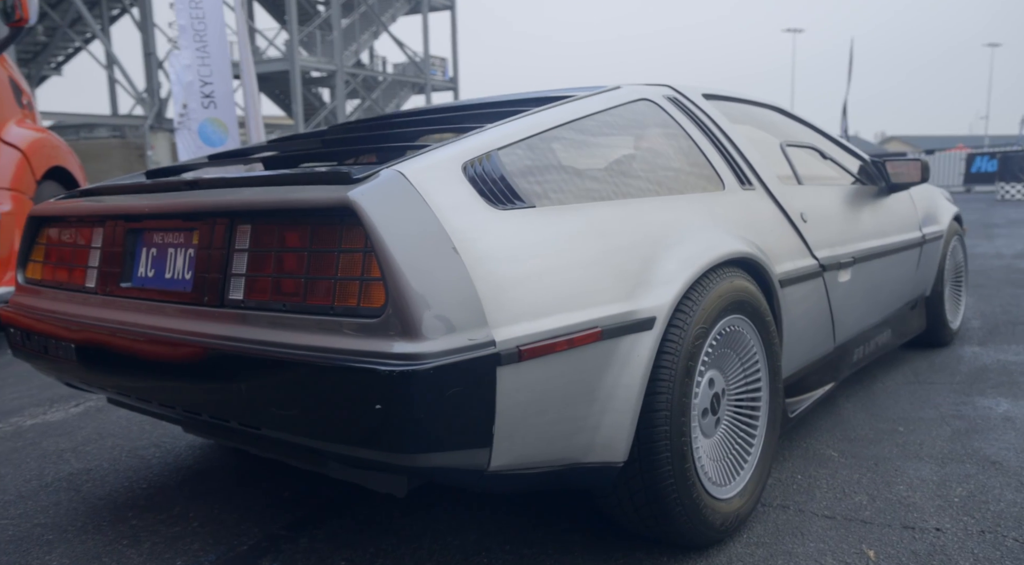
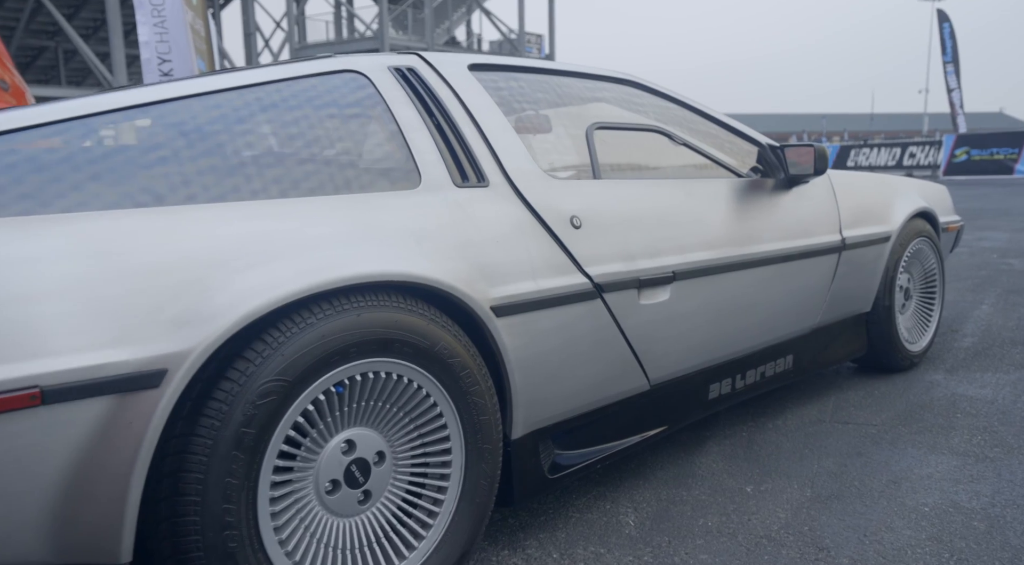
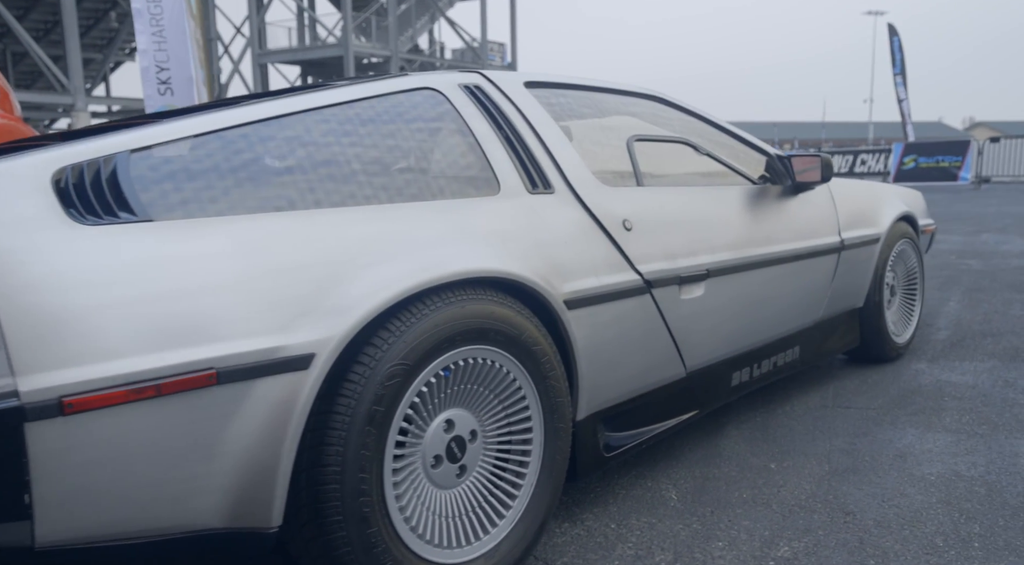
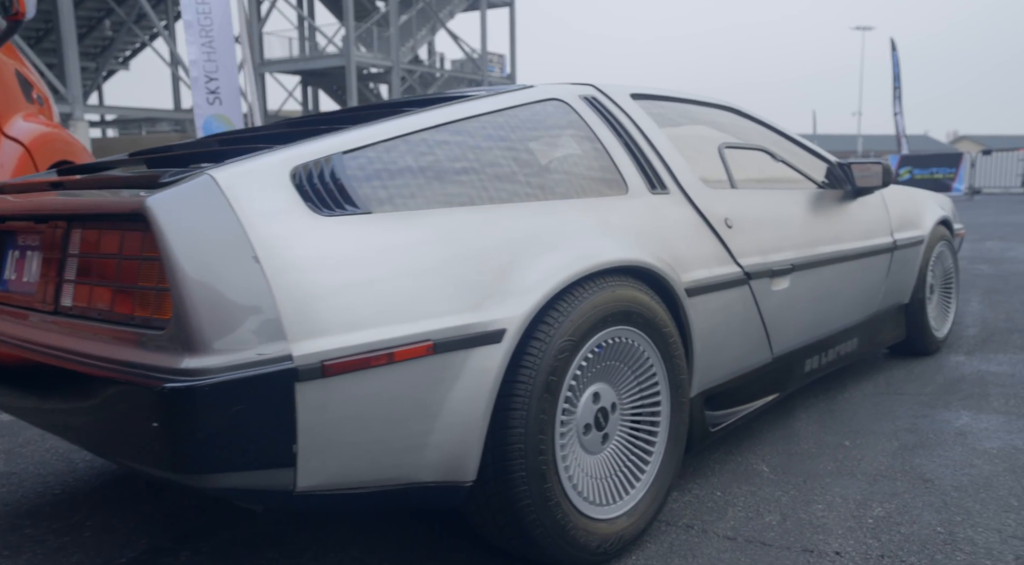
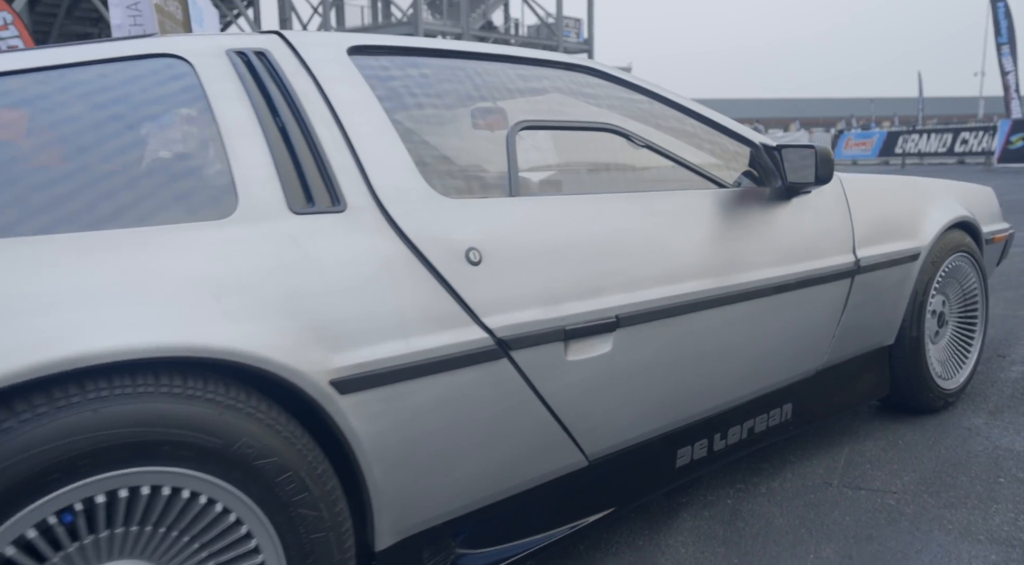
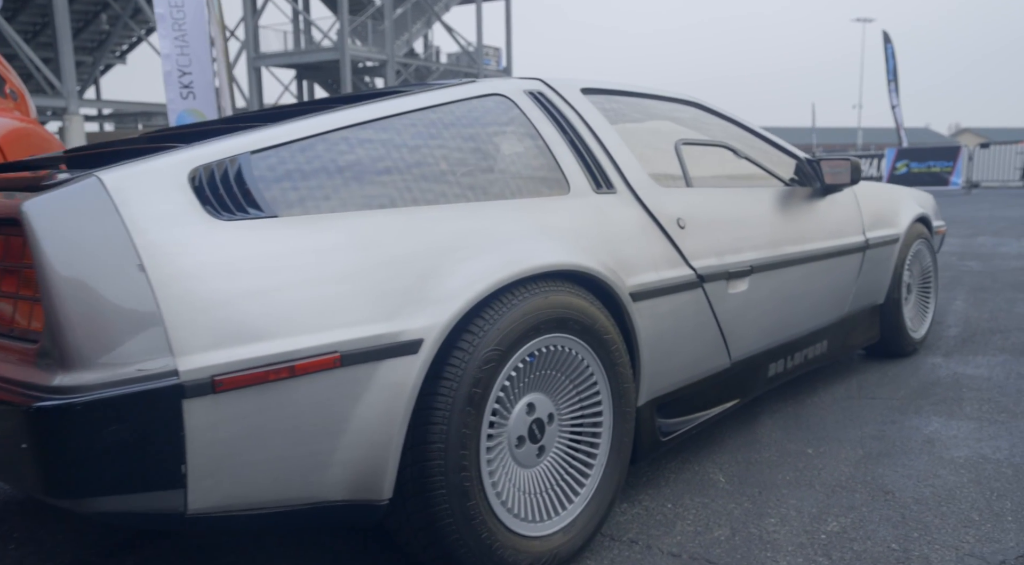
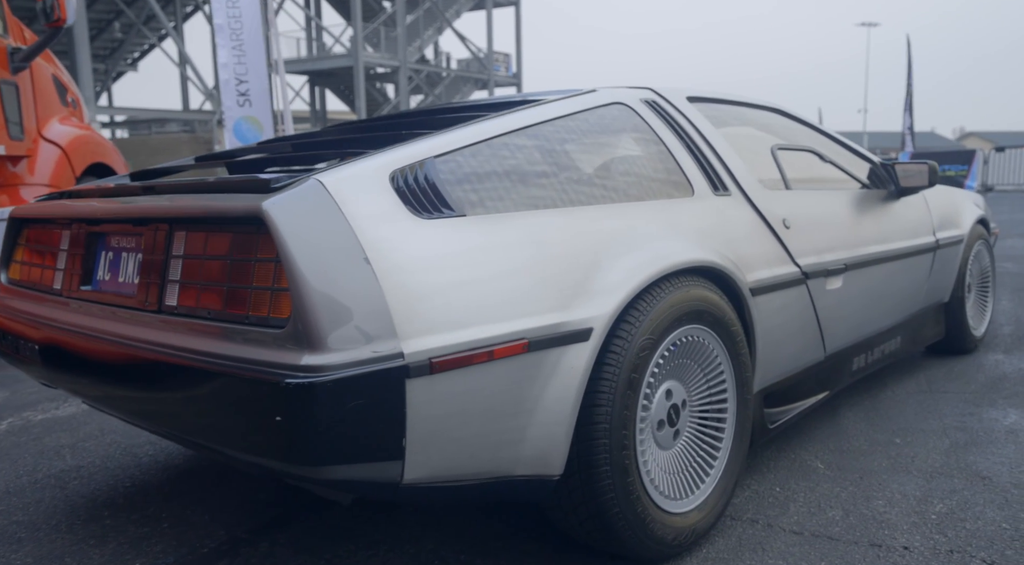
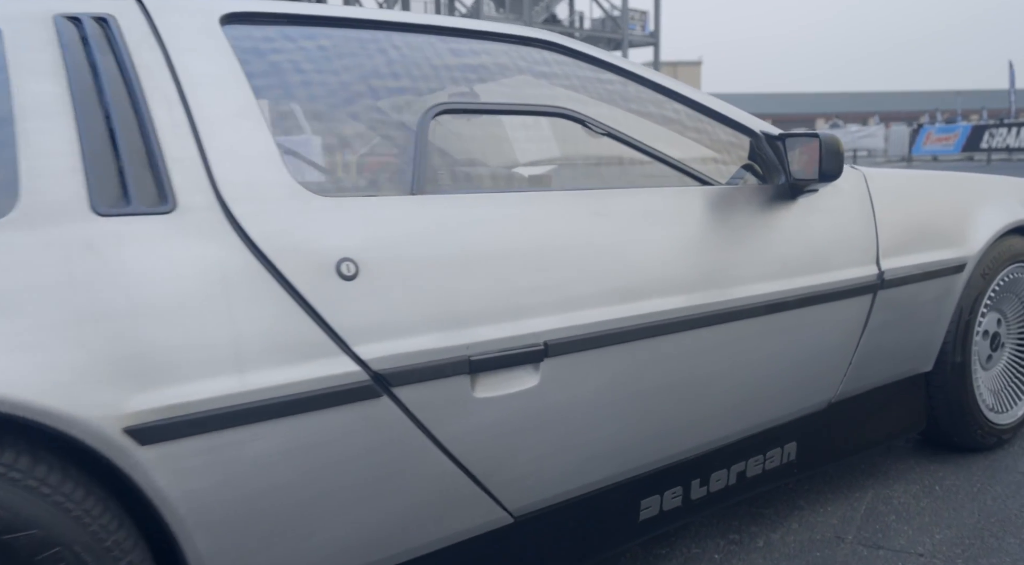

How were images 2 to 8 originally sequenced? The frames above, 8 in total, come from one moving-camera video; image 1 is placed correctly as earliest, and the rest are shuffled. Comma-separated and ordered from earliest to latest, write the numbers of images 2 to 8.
7, 4, 6, 3, 2, 5, 8
